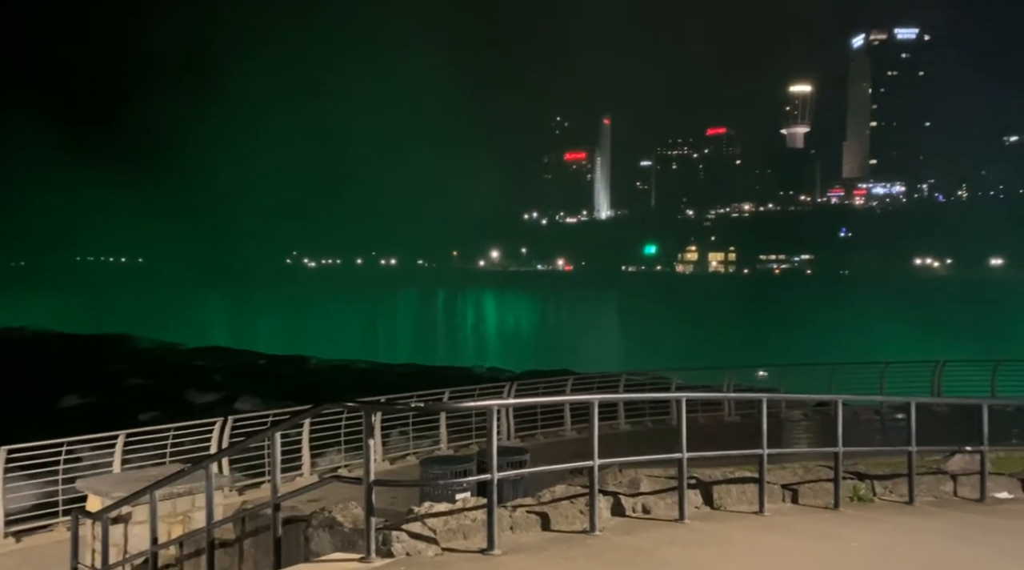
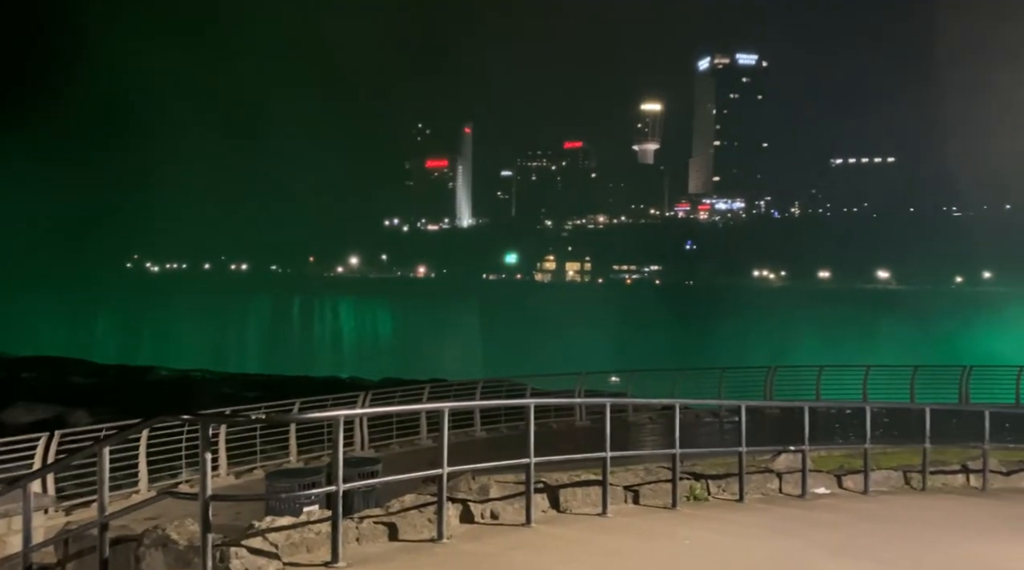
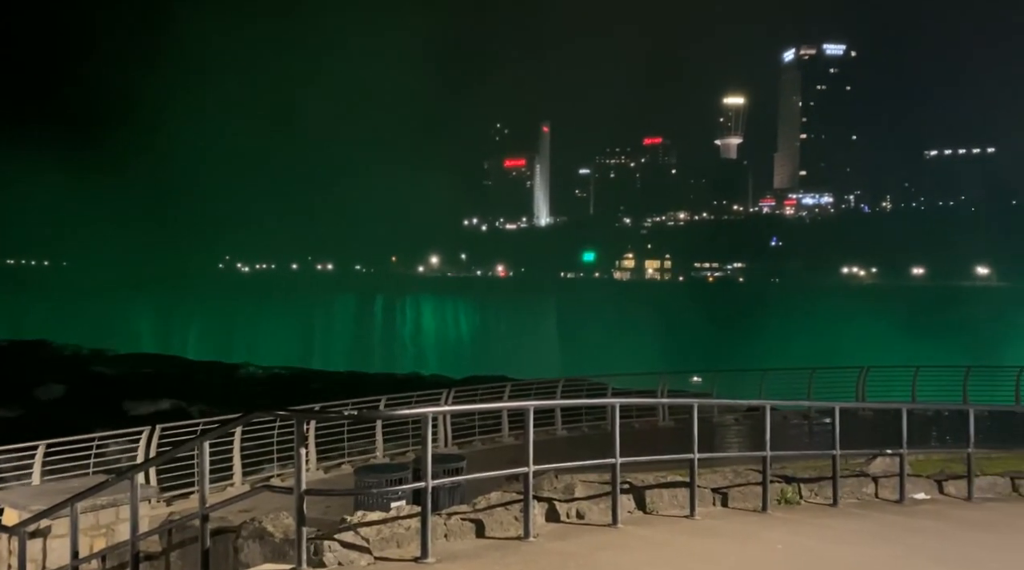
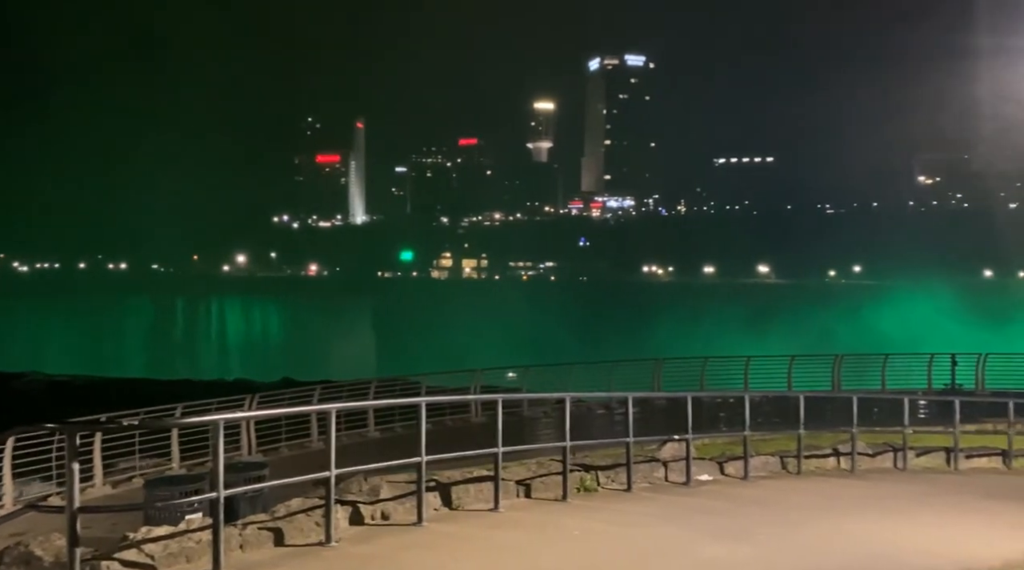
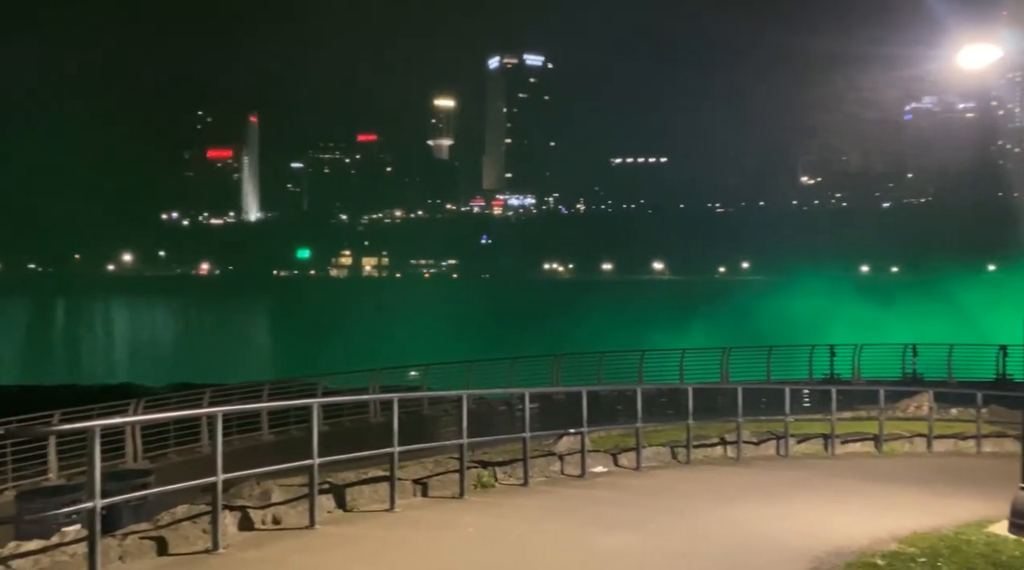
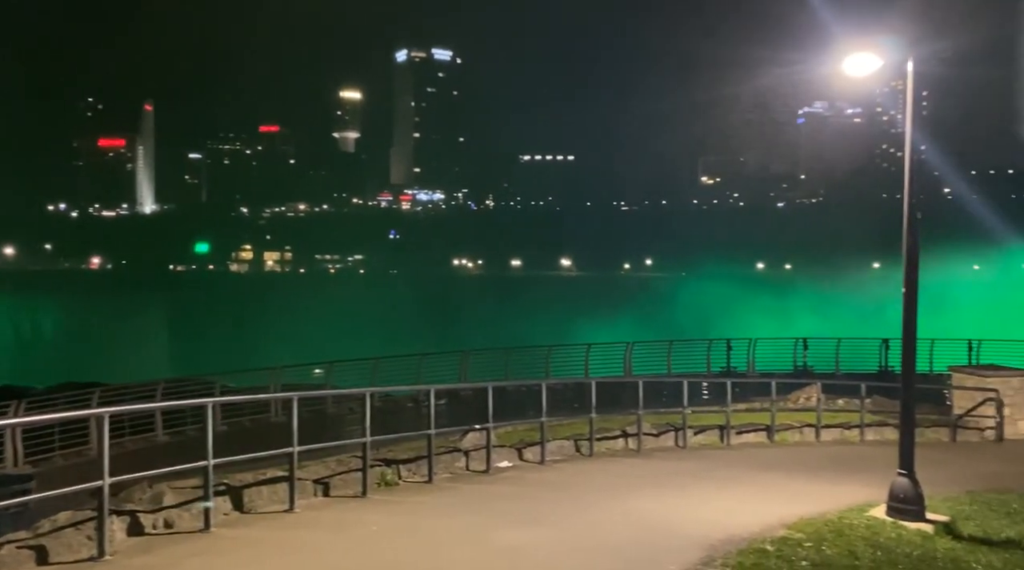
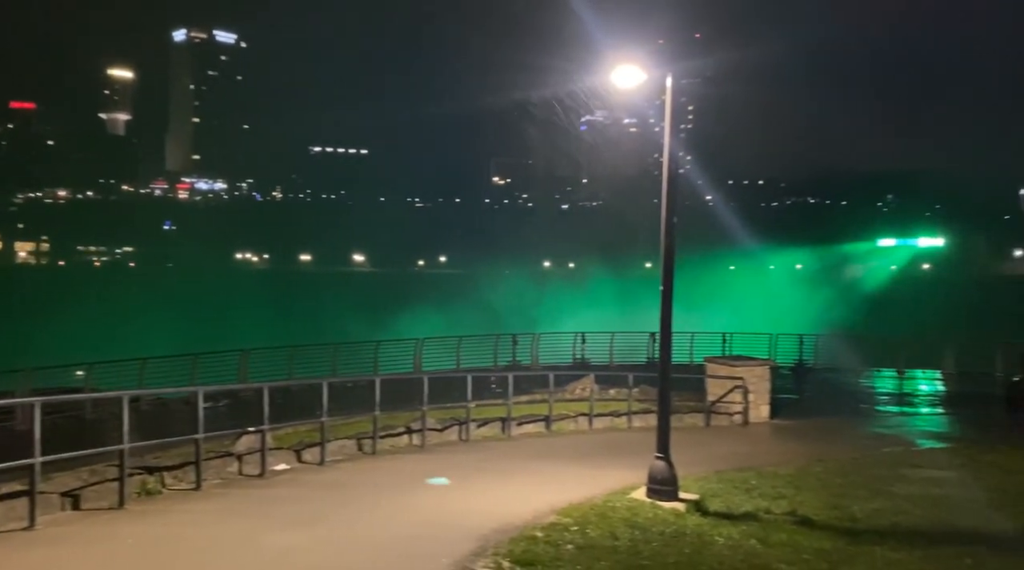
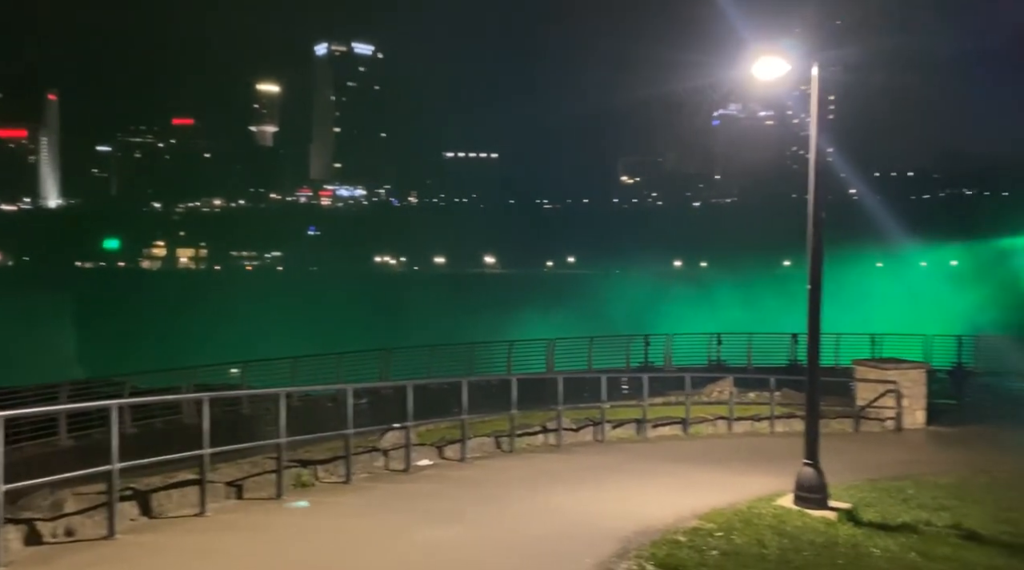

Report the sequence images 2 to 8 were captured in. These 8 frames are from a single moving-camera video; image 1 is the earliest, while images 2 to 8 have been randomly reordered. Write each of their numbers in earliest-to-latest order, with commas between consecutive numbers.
3, 2, 4, 5, 6, 8, 7
